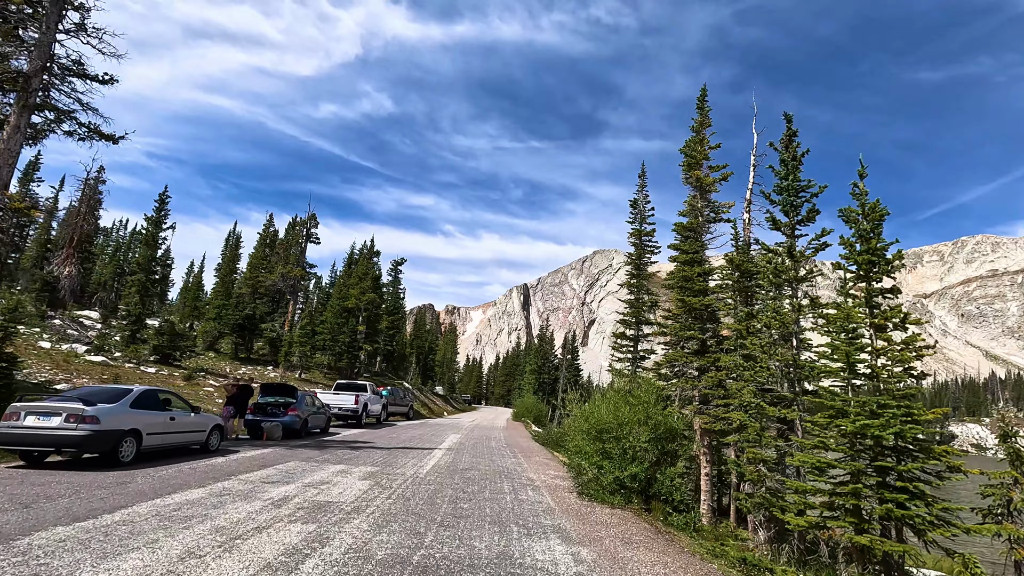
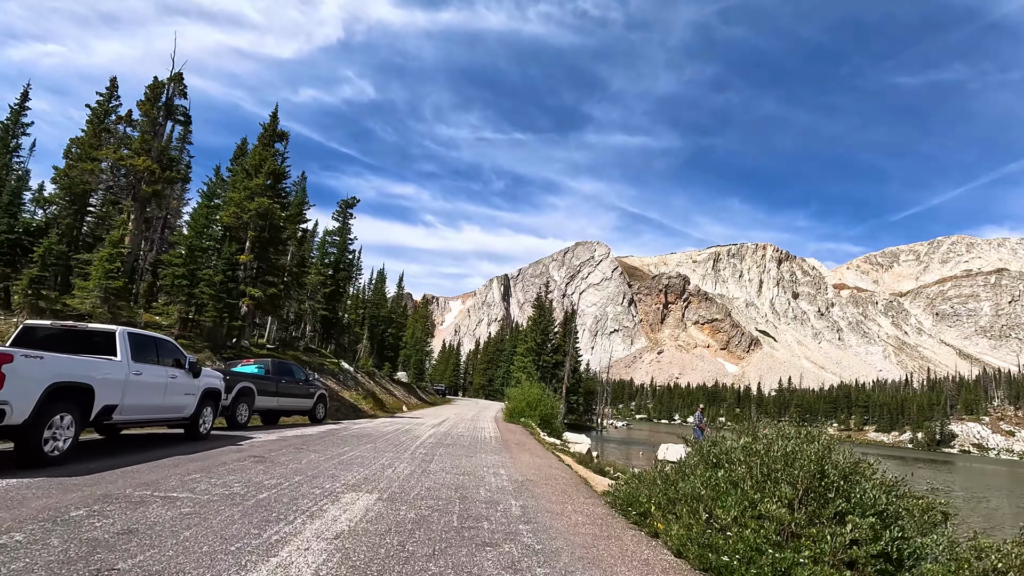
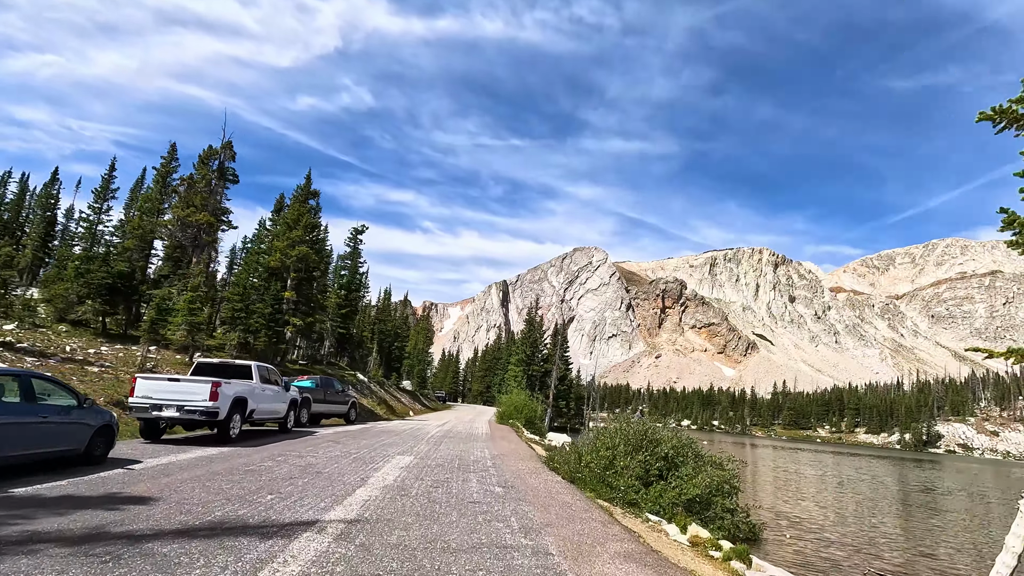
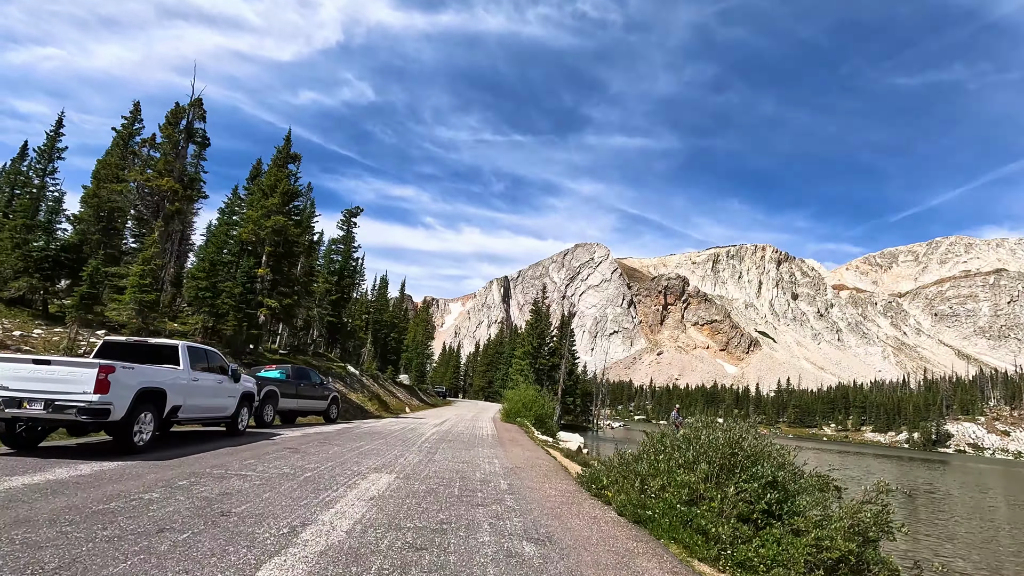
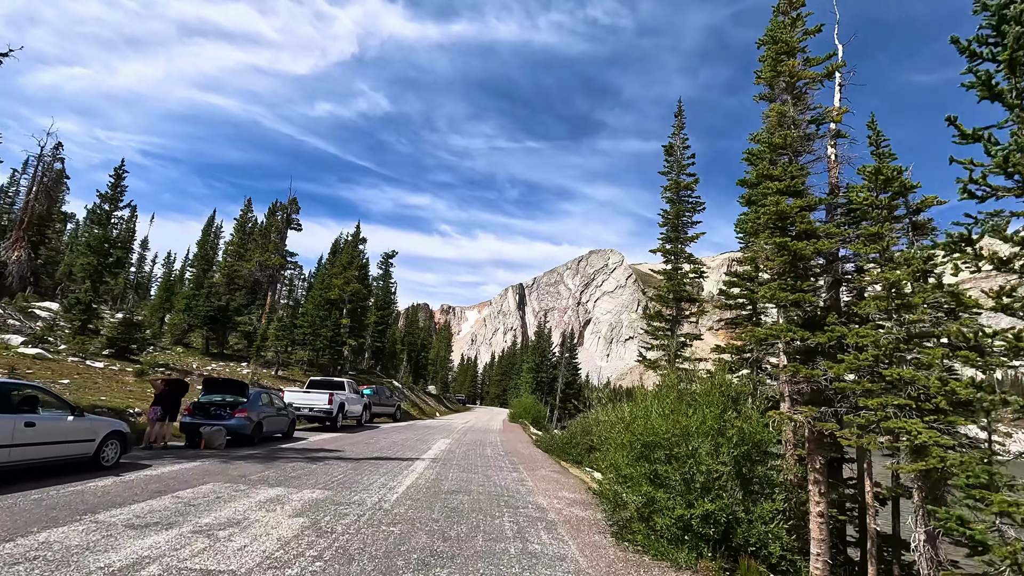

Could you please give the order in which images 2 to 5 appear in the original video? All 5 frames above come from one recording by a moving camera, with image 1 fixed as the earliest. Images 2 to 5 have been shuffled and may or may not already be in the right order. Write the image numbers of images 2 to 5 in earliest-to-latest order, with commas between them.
5, 3, 4, 2
